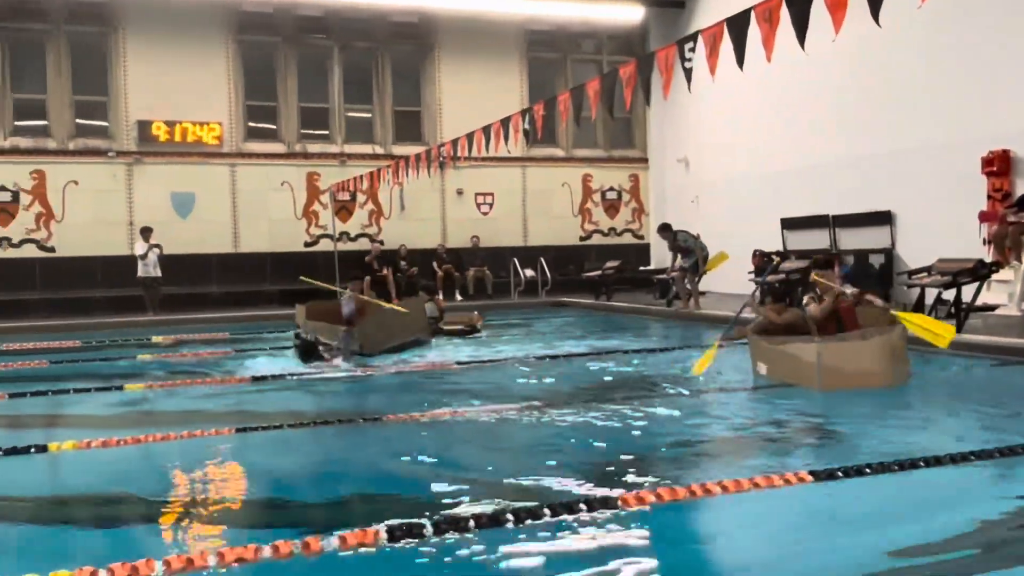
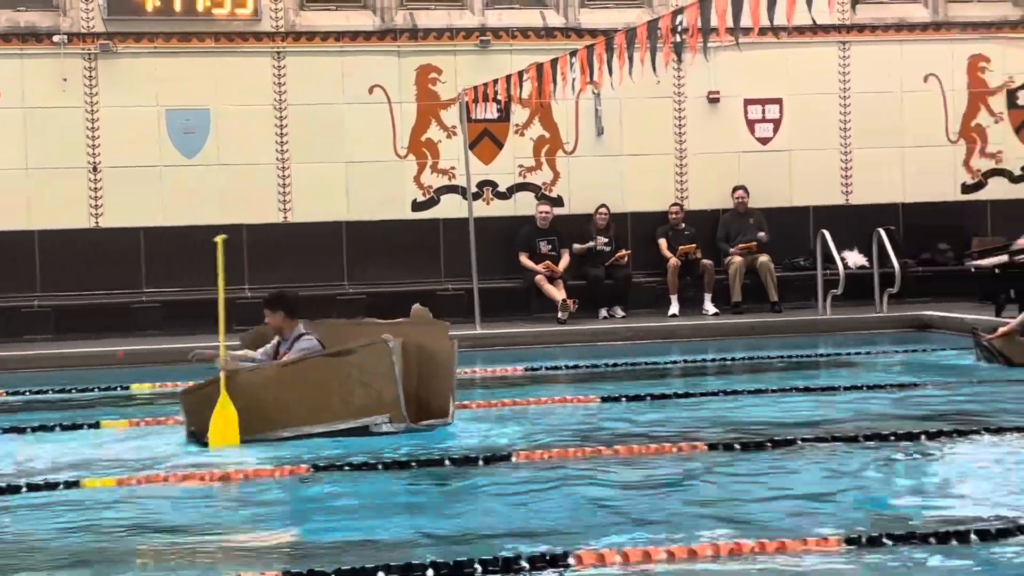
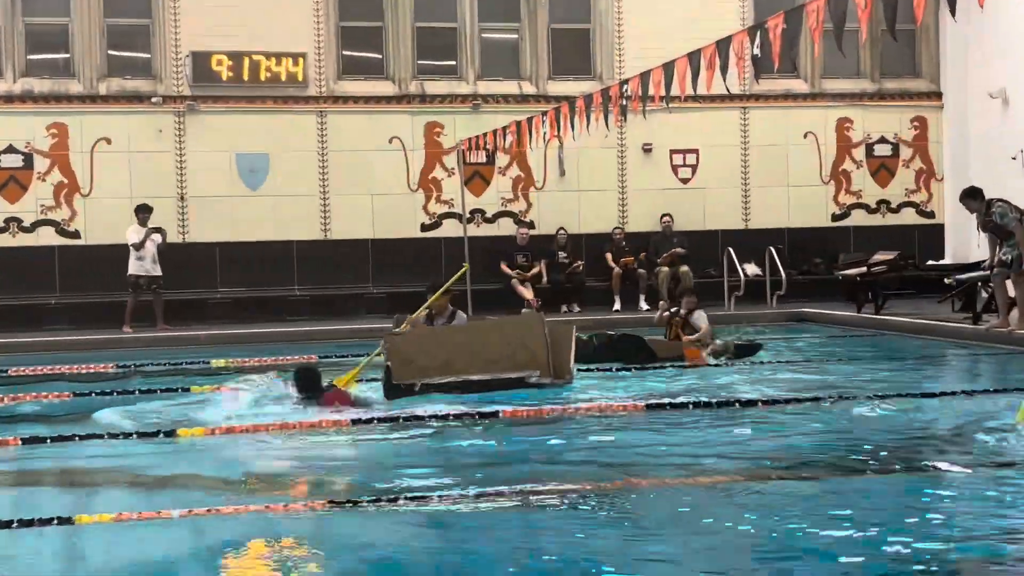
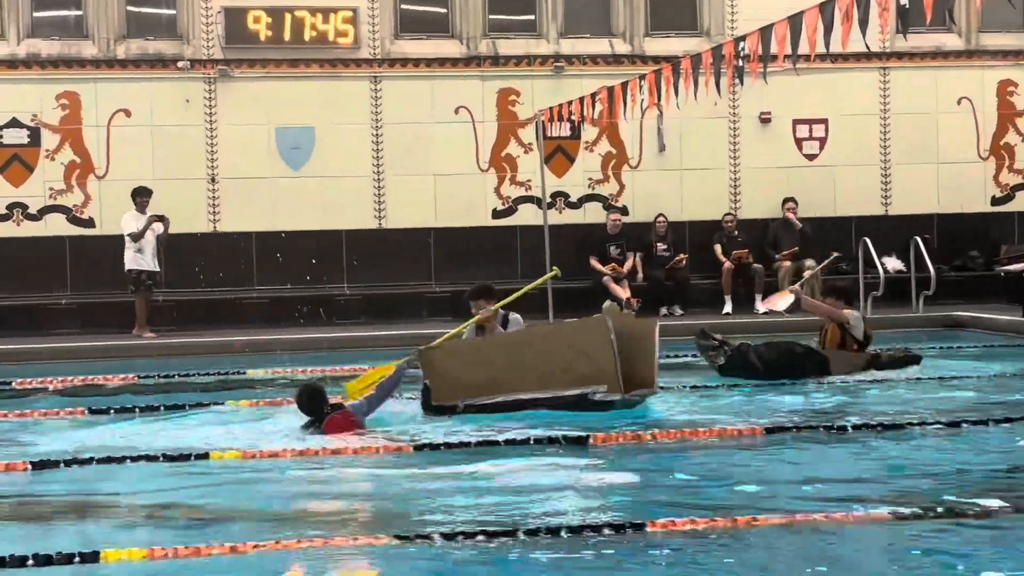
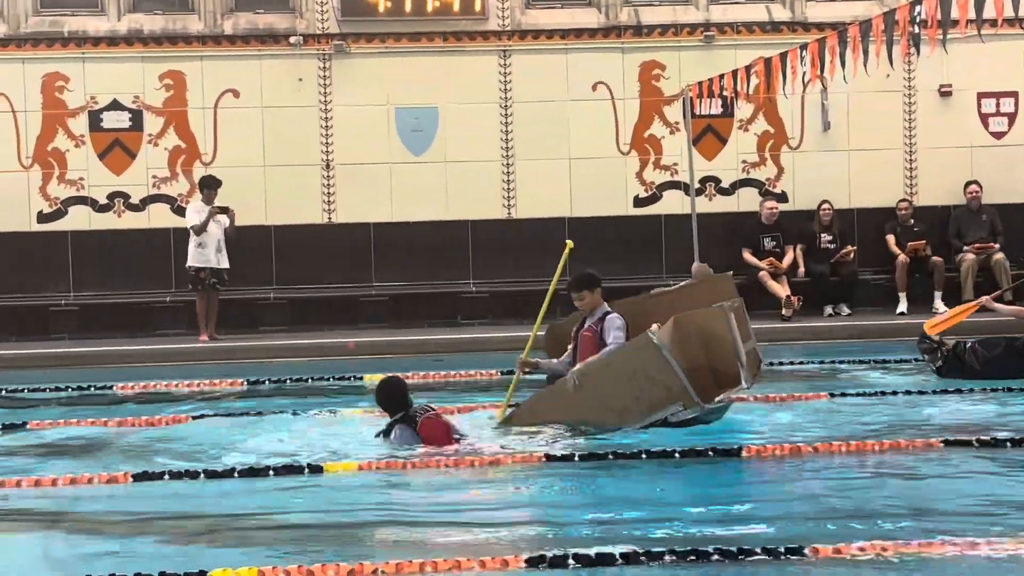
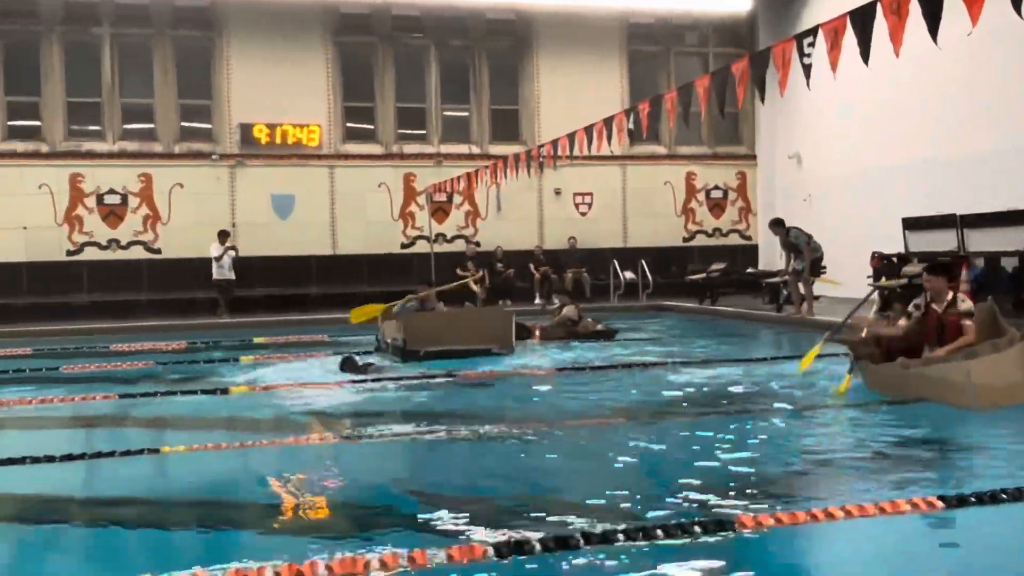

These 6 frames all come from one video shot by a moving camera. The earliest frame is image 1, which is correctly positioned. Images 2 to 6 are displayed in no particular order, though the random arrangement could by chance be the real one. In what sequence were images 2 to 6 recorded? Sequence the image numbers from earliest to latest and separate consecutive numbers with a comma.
6, 3, 4, 5, 2
